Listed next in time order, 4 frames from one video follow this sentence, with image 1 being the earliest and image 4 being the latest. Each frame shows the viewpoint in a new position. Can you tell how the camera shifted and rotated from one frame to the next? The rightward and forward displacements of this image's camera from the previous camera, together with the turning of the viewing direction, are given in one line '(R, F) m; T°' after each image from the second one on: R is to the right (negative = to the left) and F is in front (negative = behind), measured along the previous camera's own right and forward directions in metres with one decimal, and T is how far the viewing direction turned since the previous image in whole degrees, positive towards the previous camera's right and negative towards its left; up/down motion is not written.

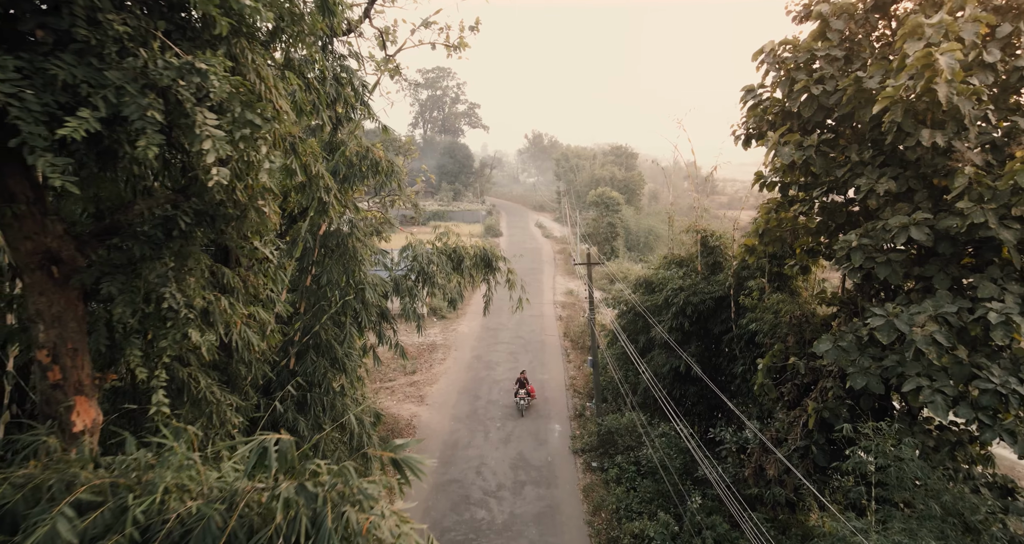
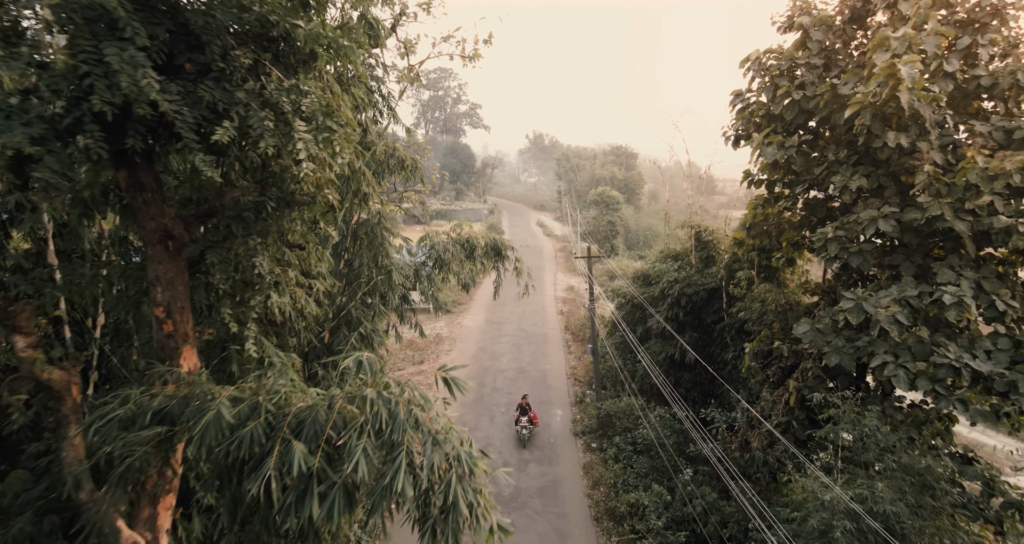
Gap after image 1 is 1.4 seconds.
(-0.1, -0.6) m; 0°
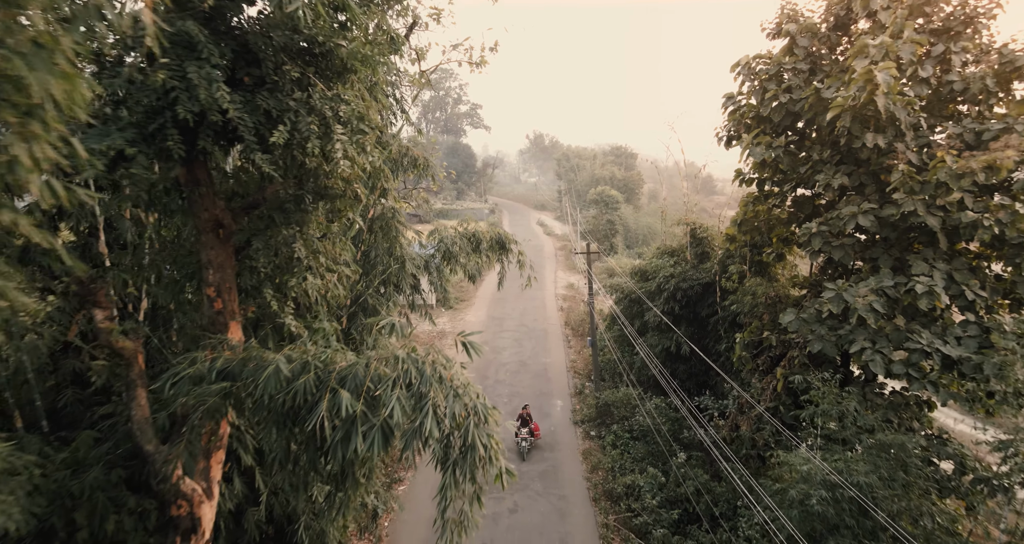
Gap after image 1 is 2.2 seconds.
(0.0, -0.4) m; 0°
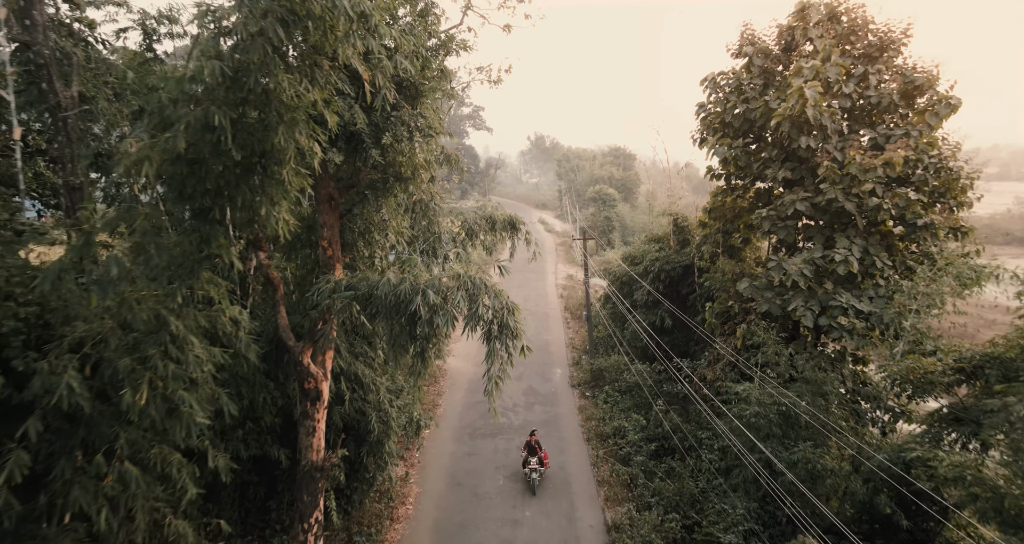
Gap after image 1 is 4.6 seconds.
(-0.1, -1.8) m; 0°
